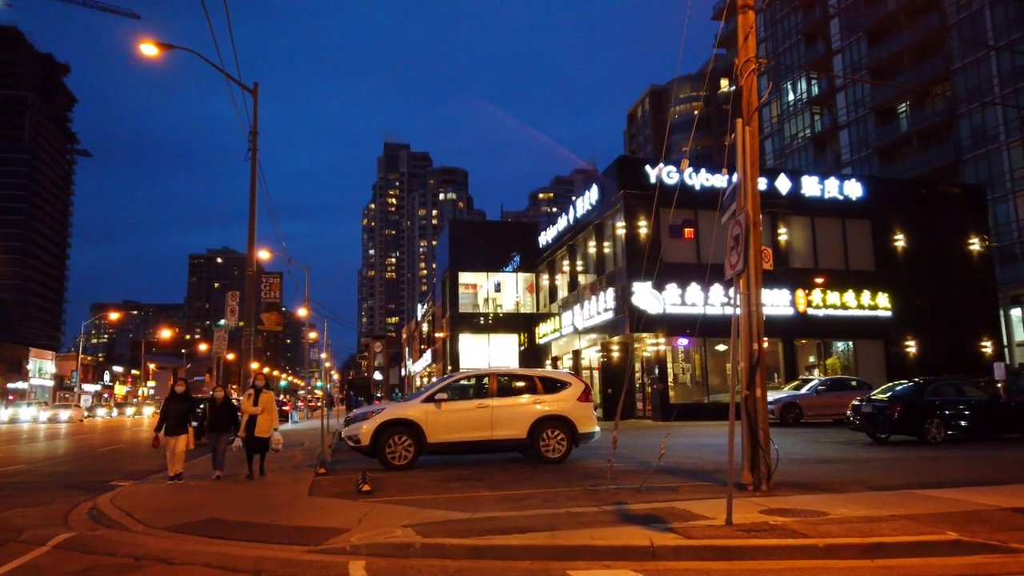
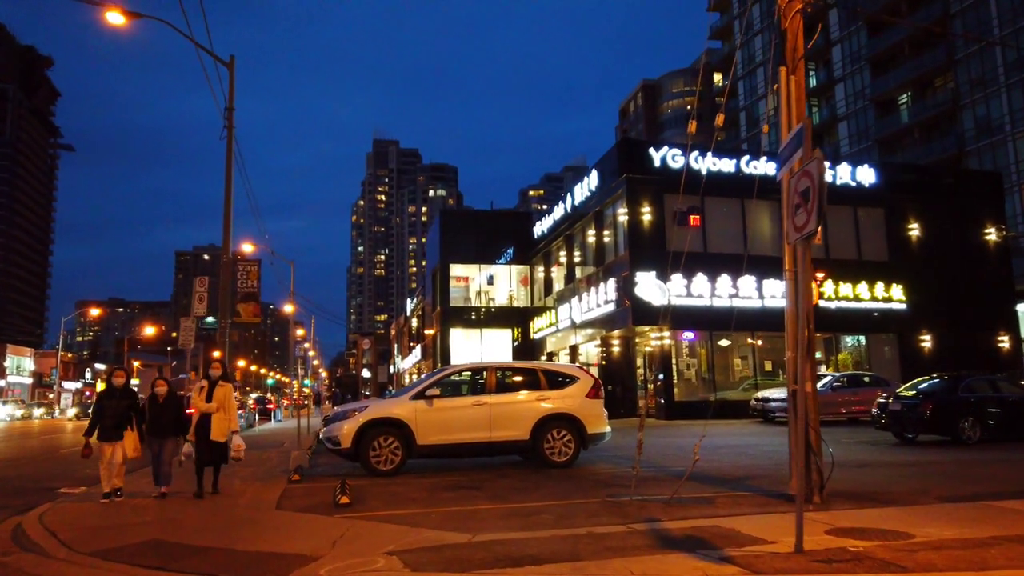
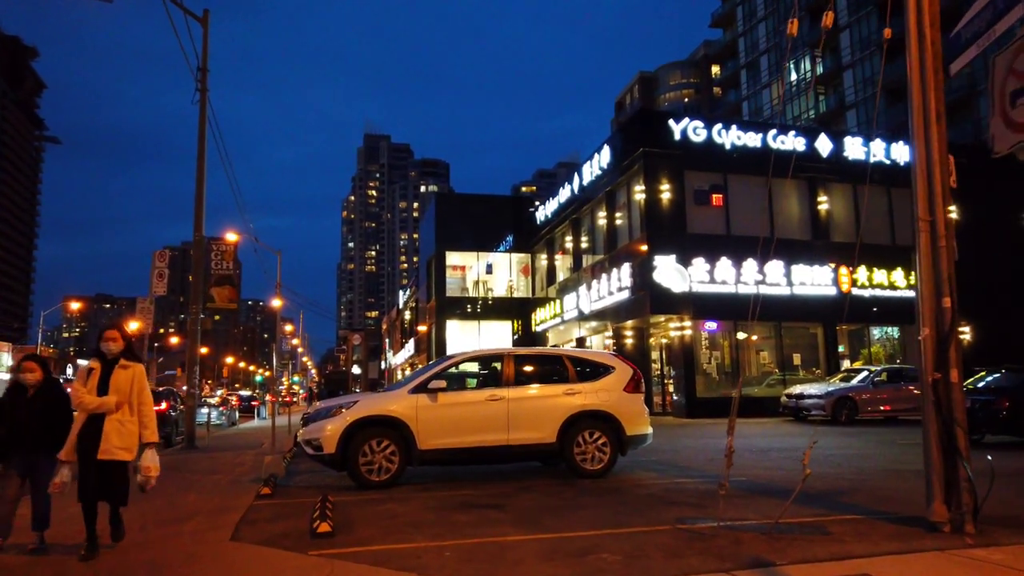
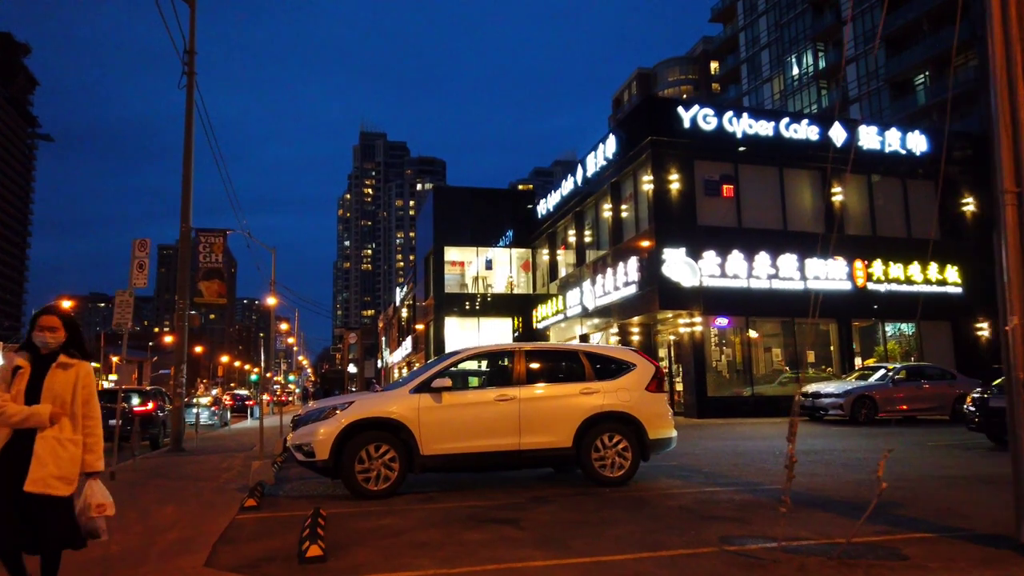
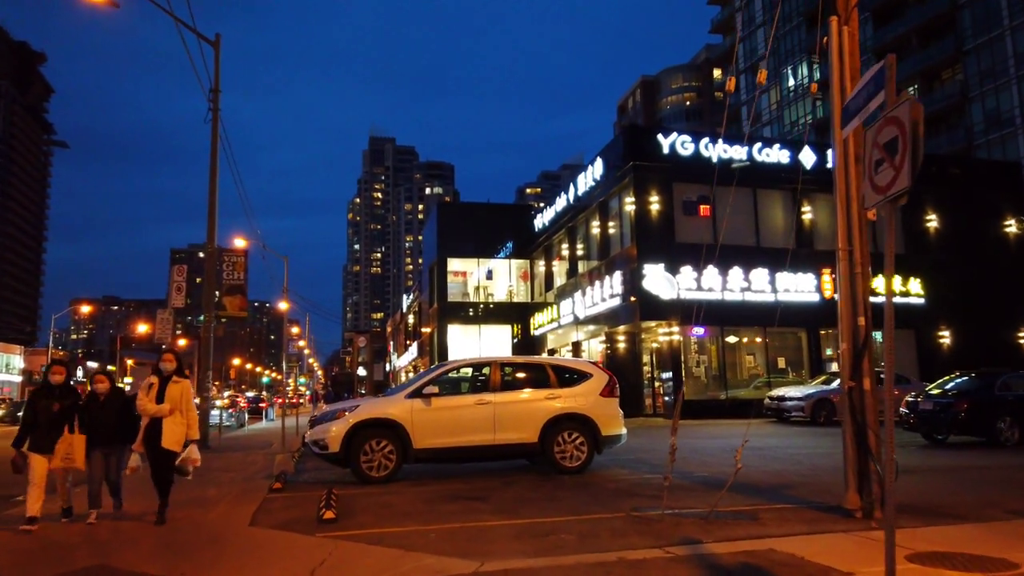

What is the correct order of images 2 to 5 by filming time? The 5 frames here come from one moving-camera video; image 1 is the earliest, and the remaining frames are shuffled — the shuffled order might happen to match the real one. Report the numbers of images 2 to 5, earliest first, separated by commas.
2, 5, 3, 4
